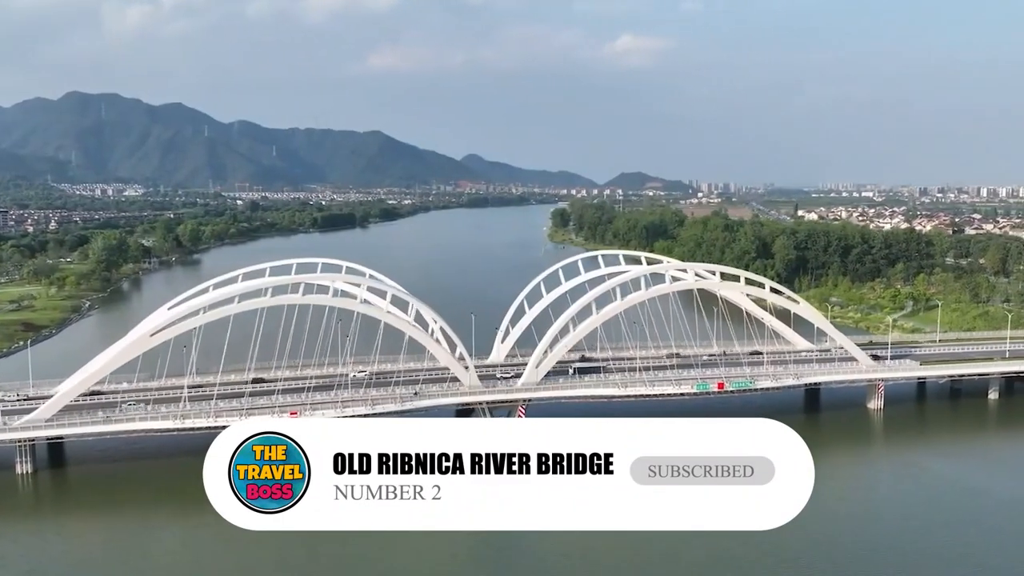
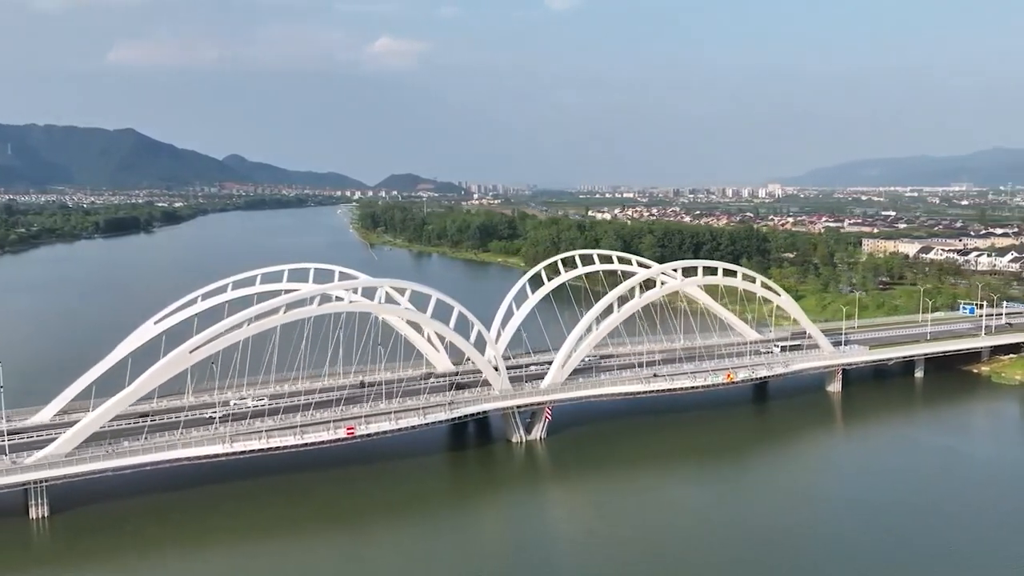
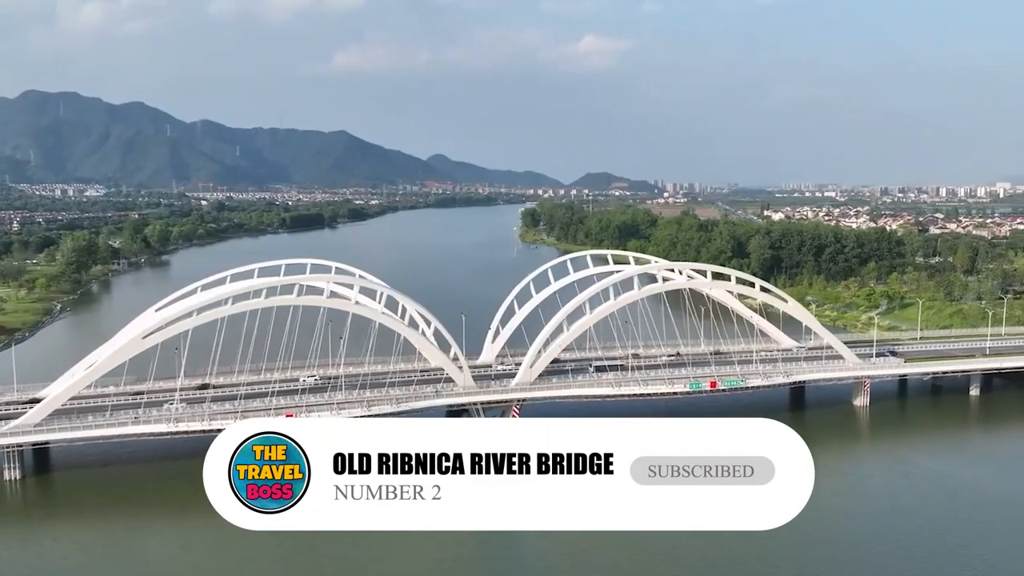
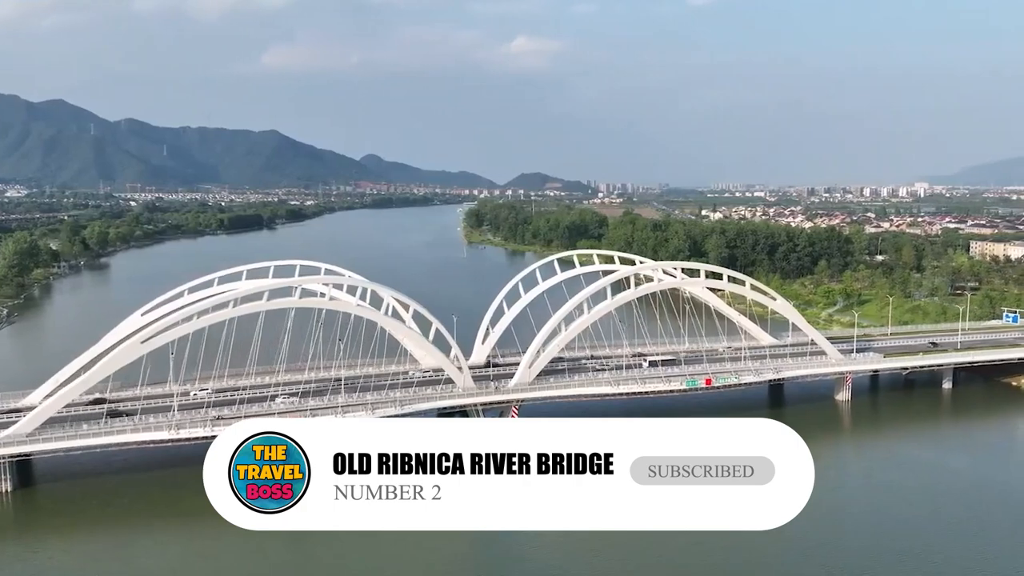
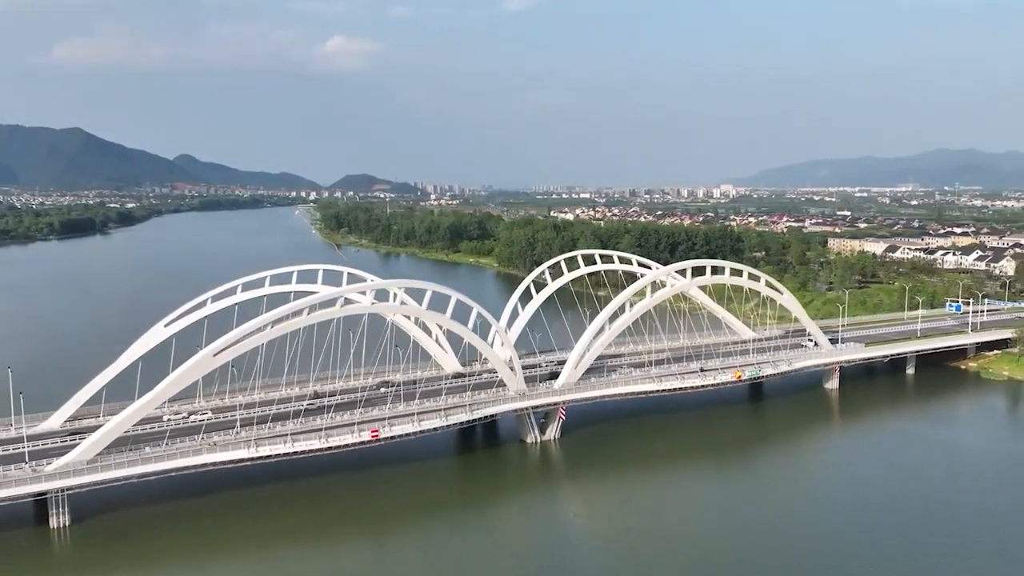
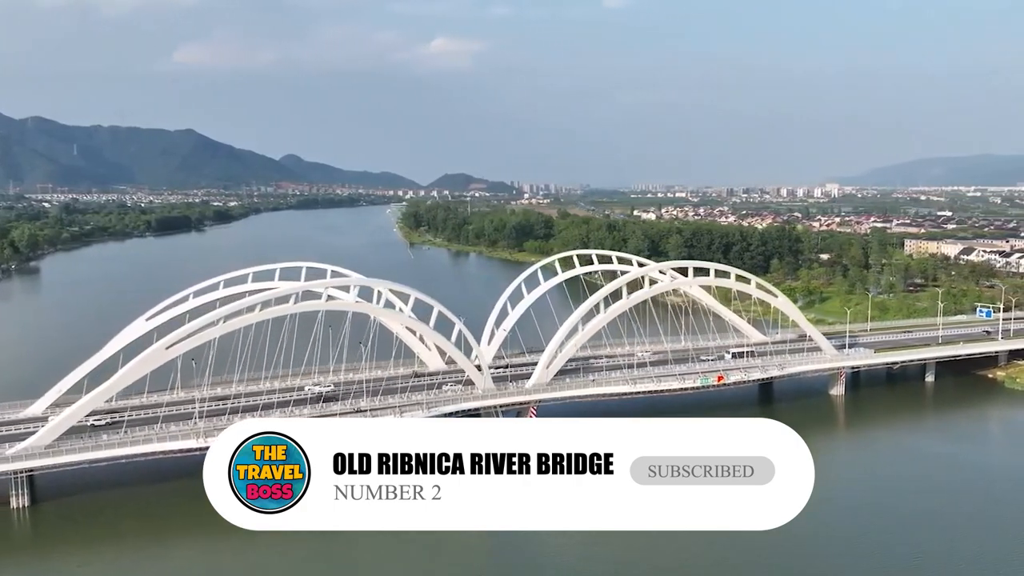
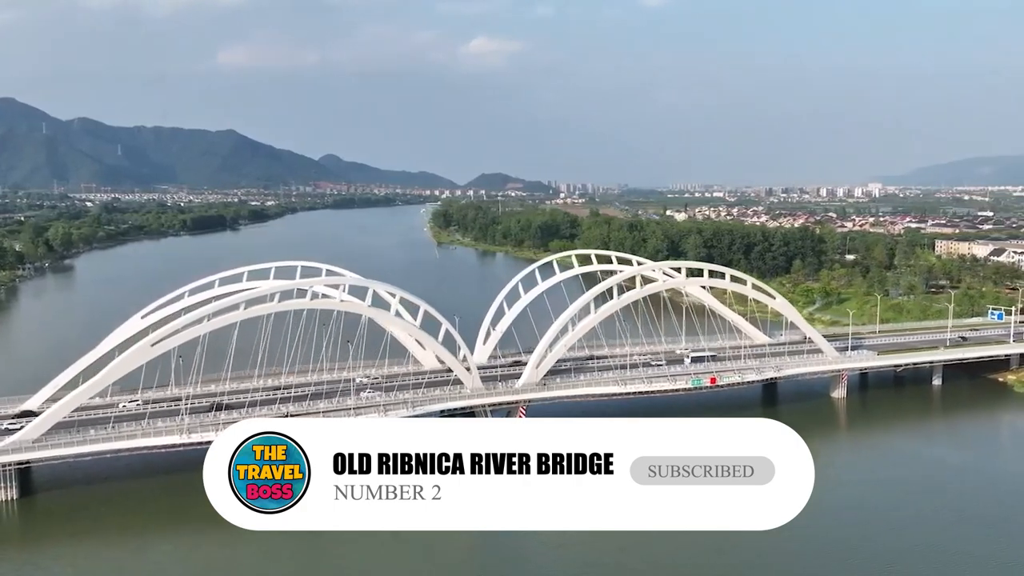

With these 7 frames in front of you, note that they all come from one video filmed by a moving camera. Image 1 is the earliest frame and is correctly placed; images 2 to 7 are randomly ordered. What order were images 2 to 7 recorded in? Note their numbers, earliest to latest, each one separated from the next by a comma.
3, 4, 7, 6, 2, 5
